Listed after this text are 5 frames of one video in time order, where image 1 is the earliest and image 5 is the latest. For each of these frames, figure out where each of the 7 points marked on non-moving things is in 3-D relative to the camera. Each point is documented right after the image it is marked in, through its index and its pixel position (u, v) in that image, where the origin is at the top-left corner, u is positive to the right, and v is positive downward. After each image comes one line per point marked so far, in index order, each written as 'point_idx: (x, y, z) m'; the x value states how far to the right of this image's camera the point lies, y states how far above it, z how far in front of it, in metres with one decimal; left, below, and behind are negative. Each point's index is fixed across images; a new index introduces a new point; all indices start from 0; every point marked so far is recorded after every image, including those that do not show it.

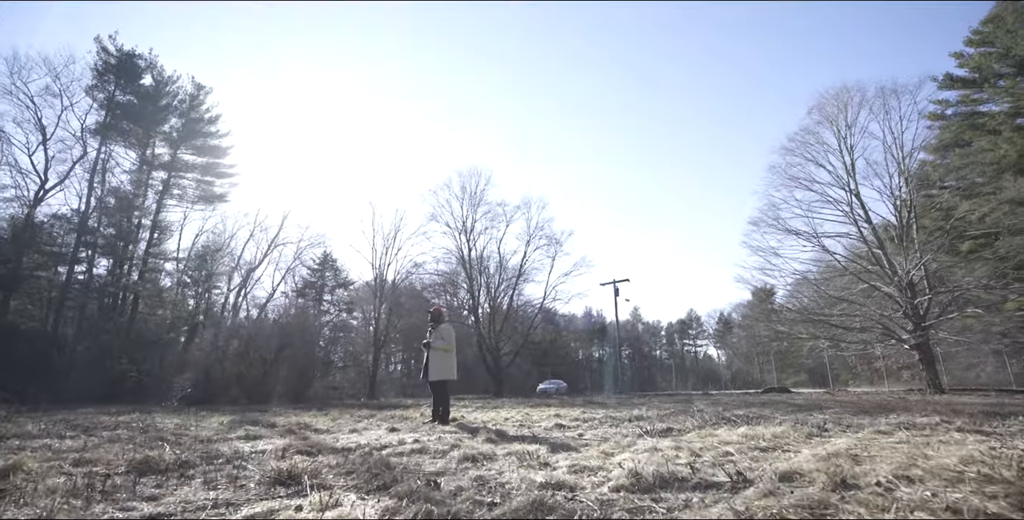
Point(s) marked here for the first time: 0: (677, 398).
0: (+3.7, -3.3, +13.2) m
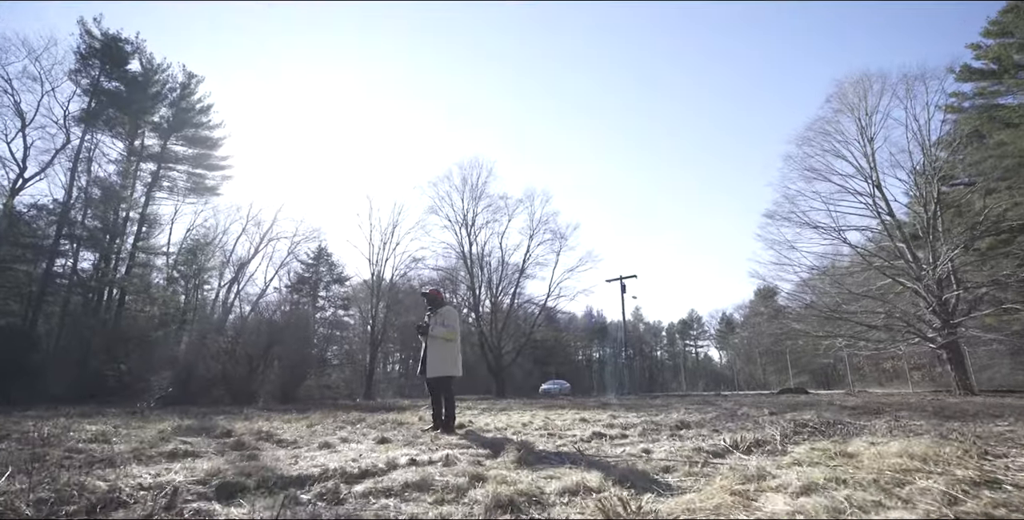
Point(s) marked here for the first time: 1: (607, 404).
0: (+3.8, -3.1, +12.4) m
1: (+1.9, -2.9, +11.6) m
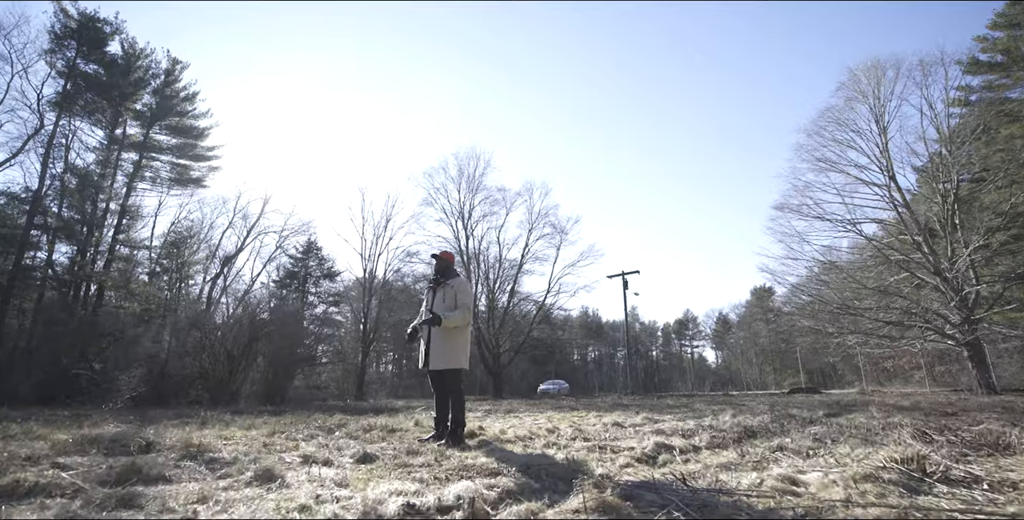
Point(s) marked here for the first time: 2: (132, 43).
0: (+3.8, -2.9, +11.6) m
1: (+1.9, -2.7, +10.8) m
2: (-13.4, +7.6, +20.0) m
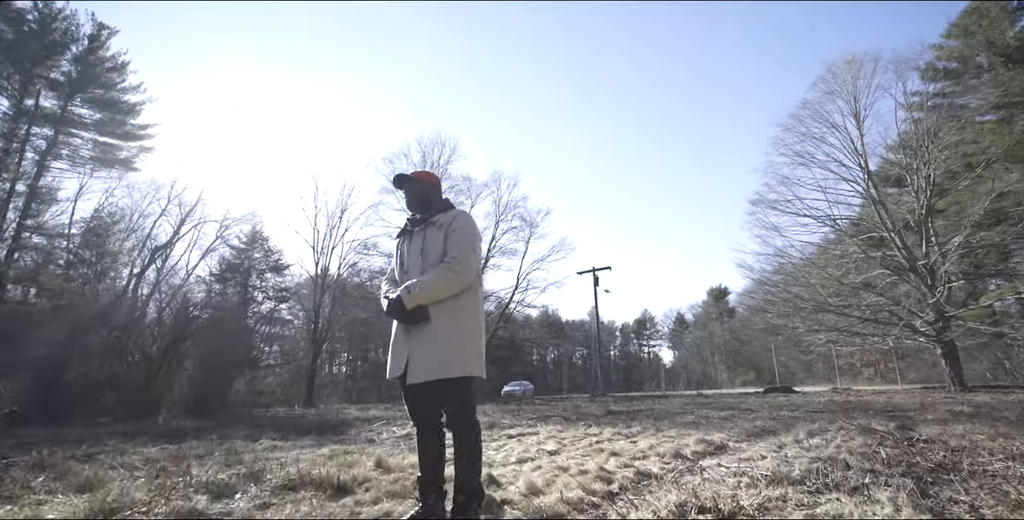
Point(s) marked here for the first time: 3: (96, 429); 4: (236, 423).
0: (+3.3, -2.7, +10.6) m
1: (+1.5, -2.5, +9.6) m
2: (-14.4, +8.0, +17.7) m
3: (-6.3, -2.5, +8.7) m
4: (-4.6, -2.7, +9.4) m
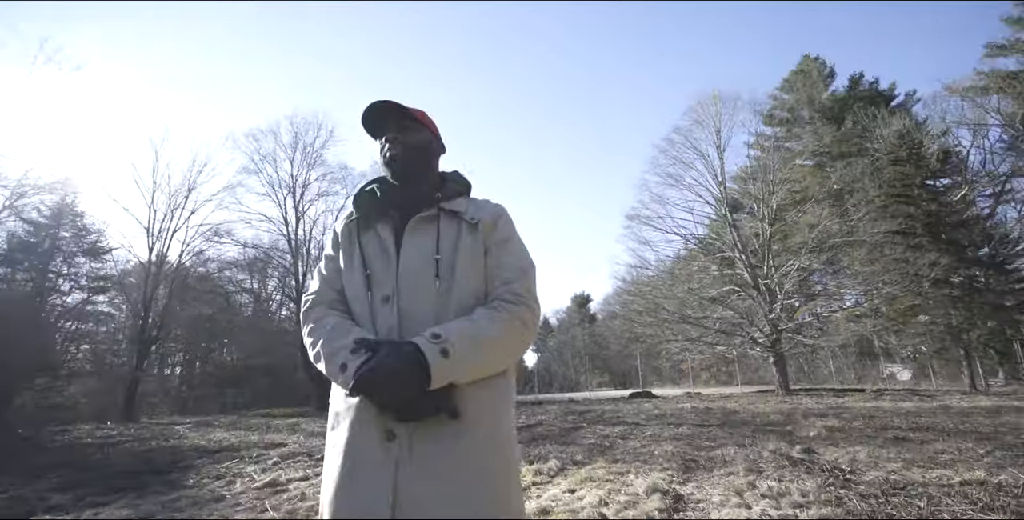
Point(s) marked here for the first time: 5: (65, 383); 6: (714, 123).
0: (+1.1, -2.9, +10.2) m
1: (-0.4, -2.6, +8.8) m
2: (-17.1, +8.8, +13.1) m
3: (-7.8, -2.1, +6.1) m
4: (-6.2, -2.4, +7.2) m
5: (-12.1, -3.3, +15.7) m
6: (+6.7, +4.6, +18.0) m
